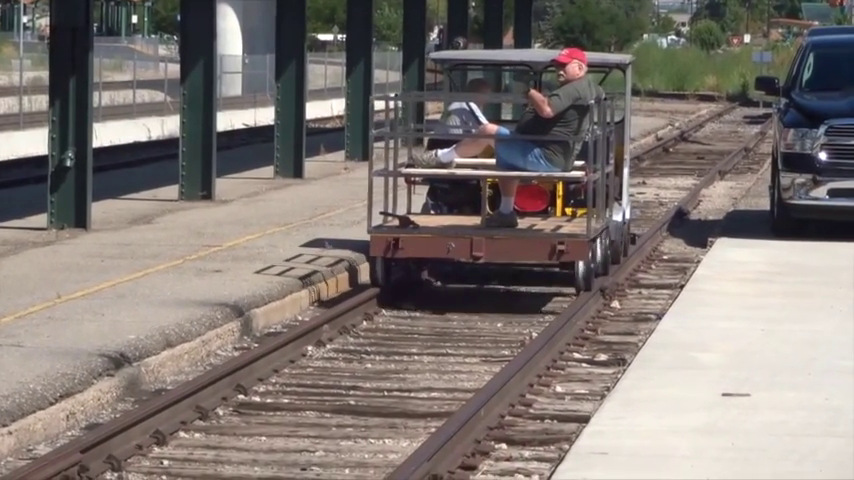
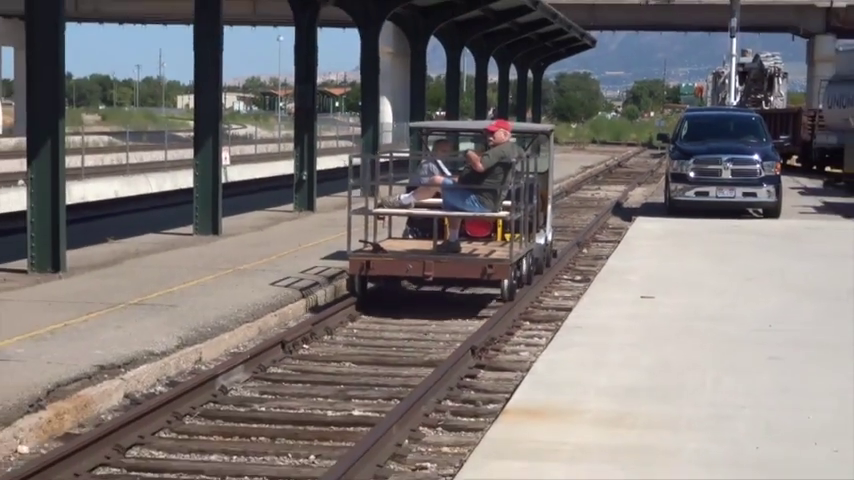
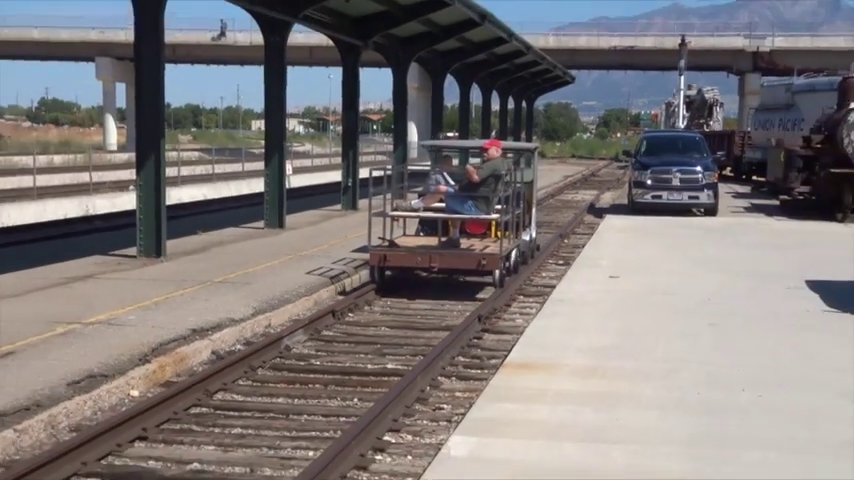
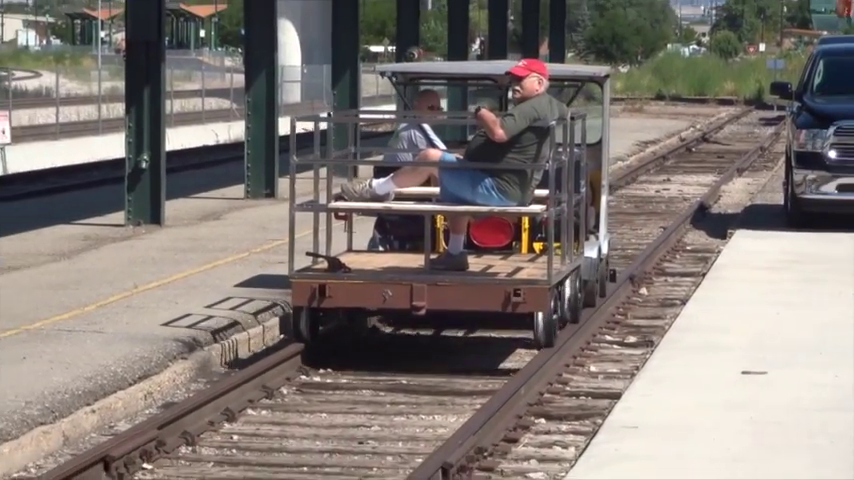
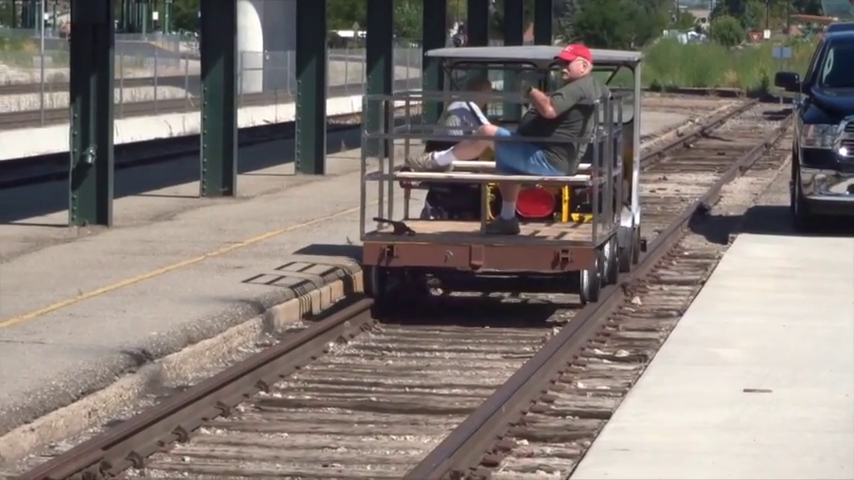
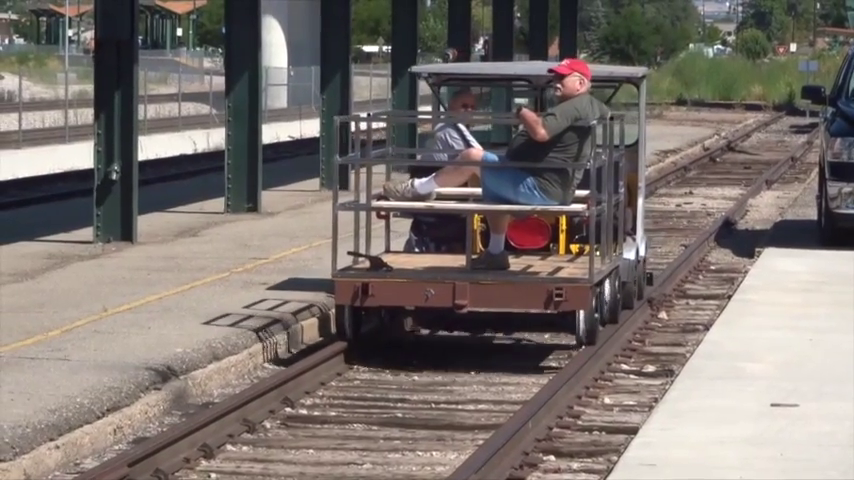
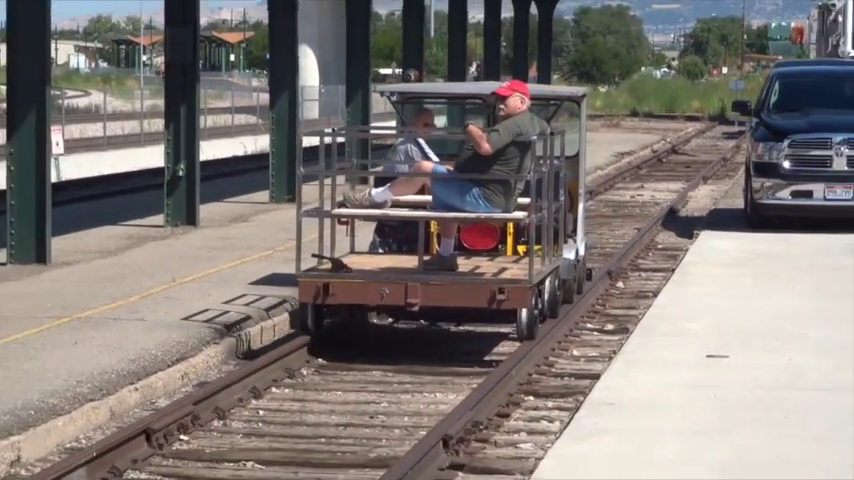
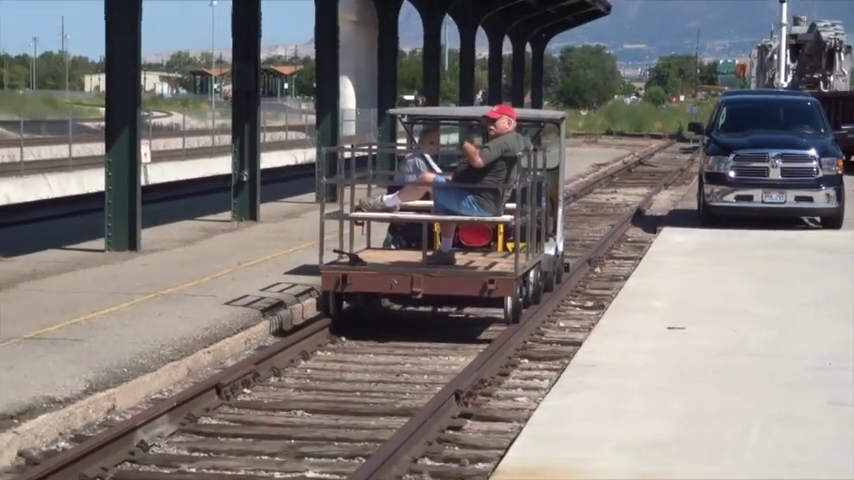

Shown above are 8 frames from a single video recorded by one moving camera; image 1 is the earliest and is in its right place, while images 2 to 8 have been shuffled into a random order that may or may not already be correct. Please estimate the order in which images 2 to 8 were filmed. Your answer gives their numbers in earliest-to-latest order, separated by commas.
5, 6, 4, 7, 8, 2, 3
